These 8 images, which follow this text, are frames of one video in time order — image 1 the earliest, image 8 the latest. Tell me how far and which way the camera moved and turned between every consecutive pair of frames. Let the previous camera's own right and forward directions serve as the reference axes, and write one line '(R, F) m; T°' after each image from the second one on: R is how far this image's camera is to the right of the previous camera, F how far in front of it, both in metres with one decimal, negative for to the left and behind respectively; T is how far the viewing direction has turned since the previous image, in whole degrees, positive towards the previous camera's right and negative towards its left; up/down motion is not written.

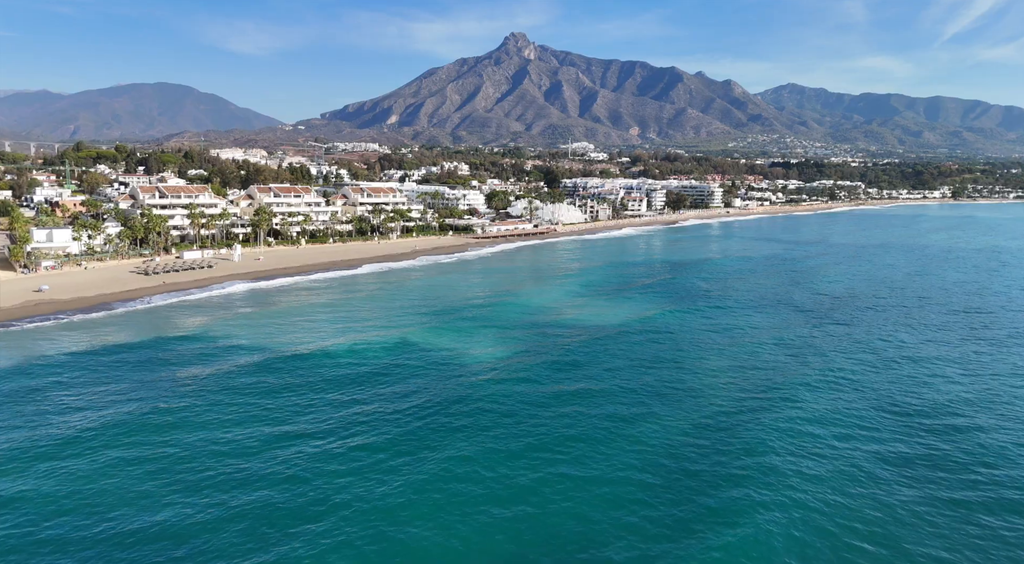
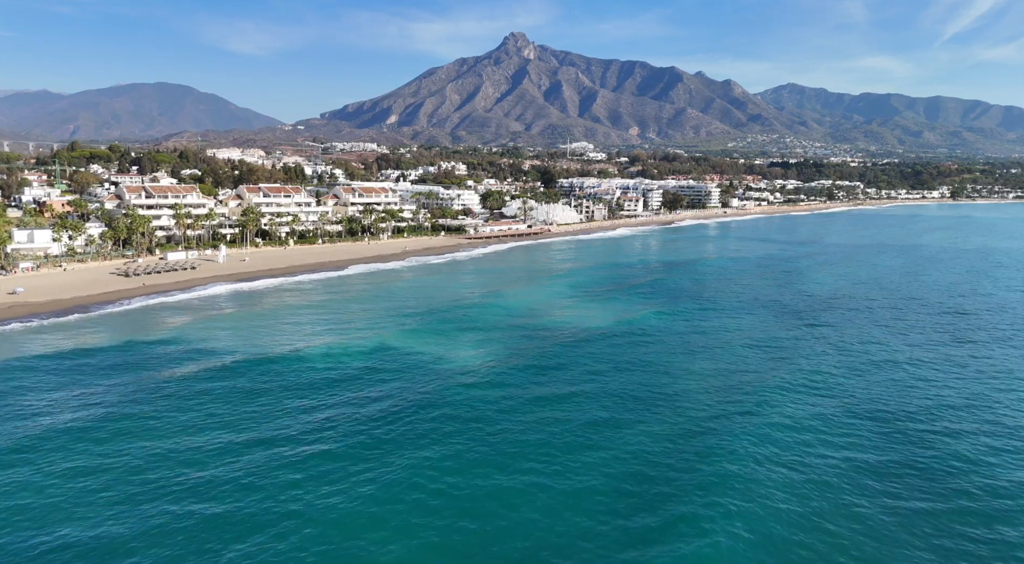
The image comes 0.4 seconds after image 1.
(+1.1, +1.0) m; 0°
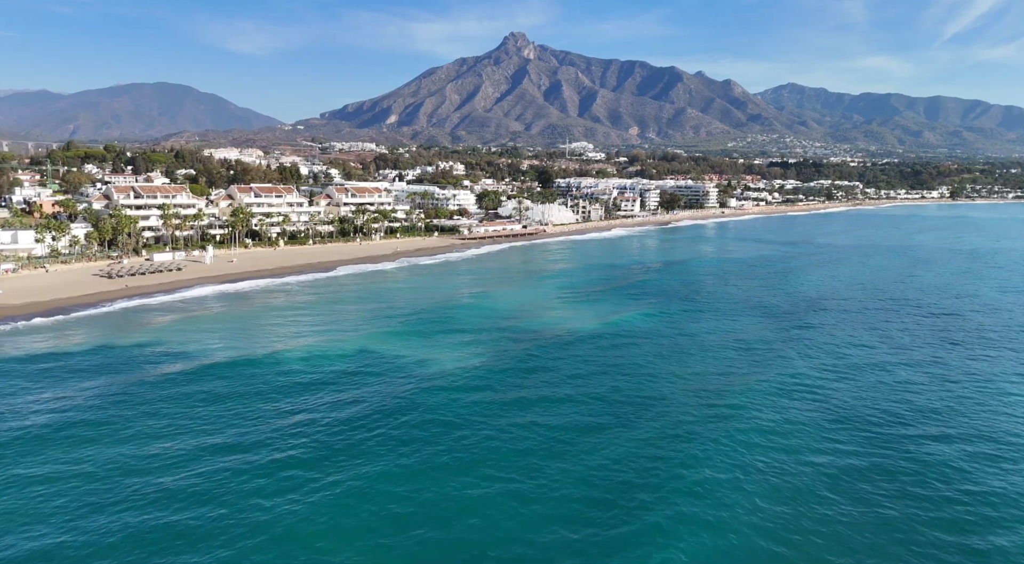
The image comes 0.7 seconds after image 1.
(+1.0, +0.8) m; 0°
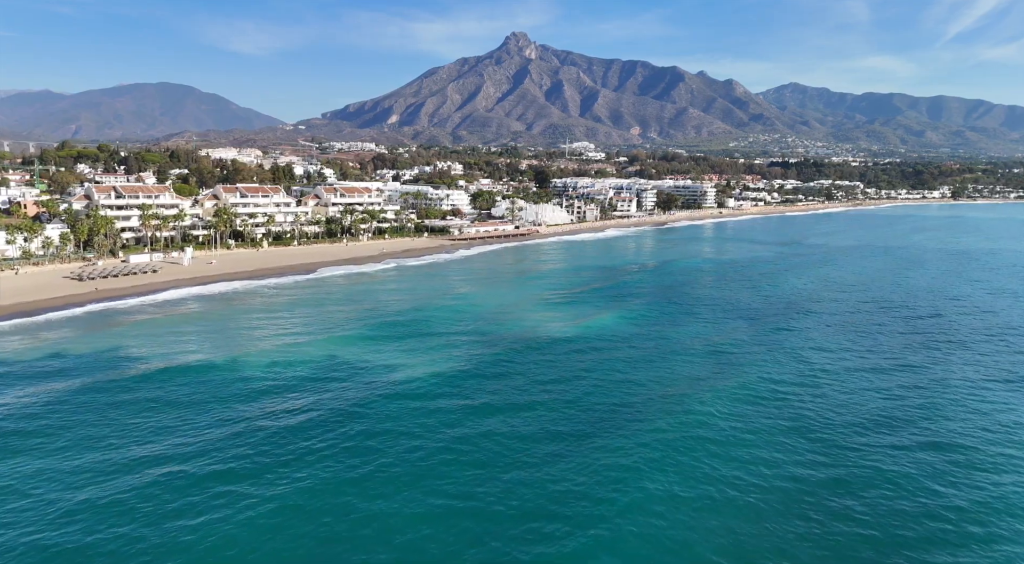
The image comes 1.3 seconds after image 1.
(+1.7, +1.6) m; 0°
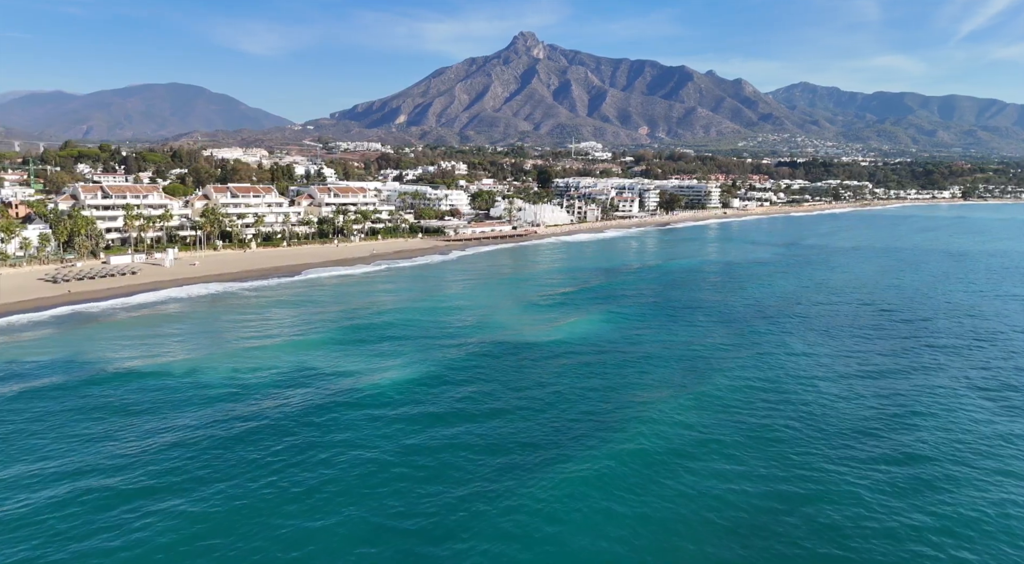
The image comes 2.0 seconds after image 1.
(+1.9, +1.7) m; -1°
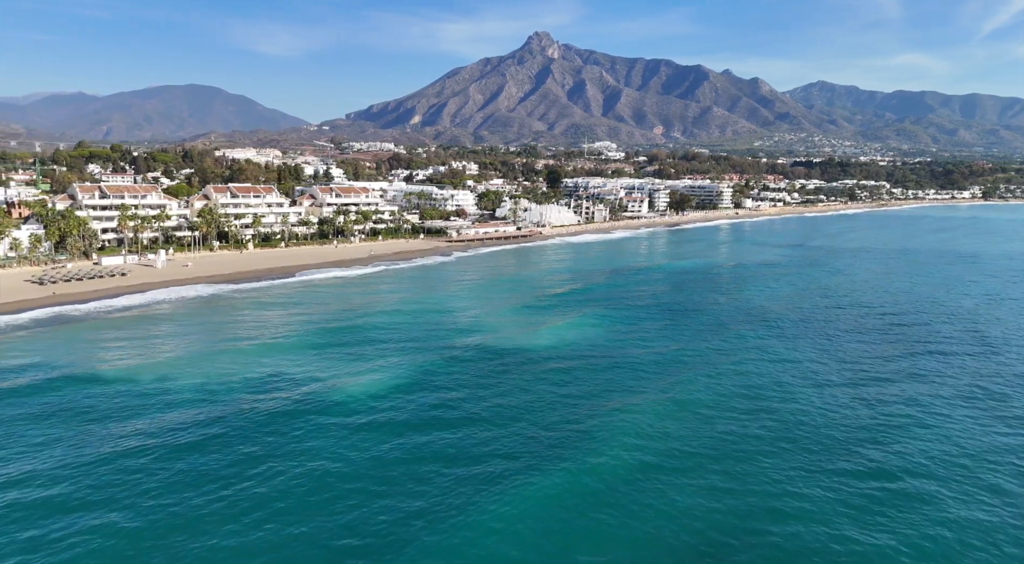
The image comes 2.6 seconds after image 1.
(+1.7, +1.5) m; -1°
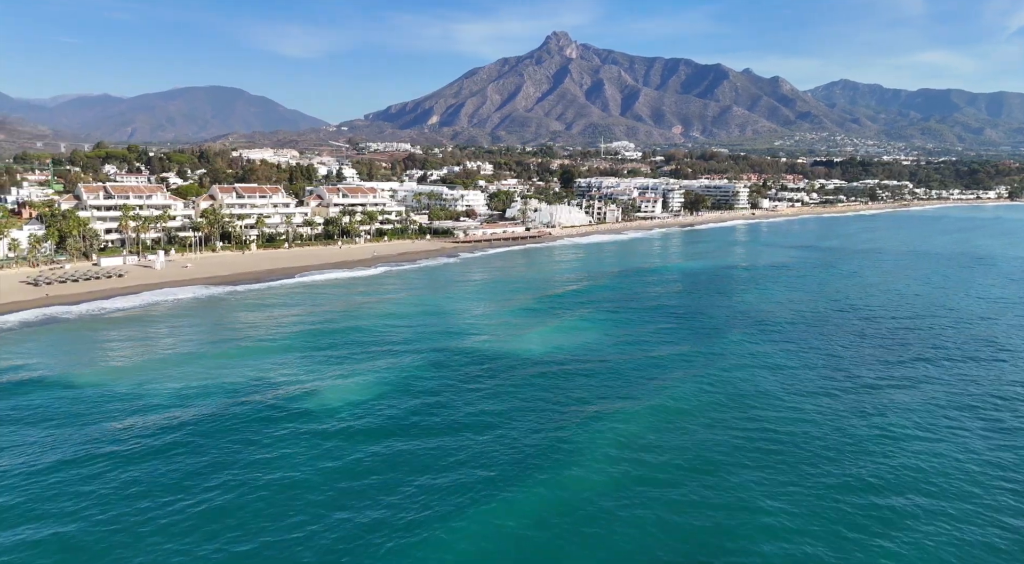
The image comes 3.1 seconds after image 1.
(+1.5, +1.4) m; -1°
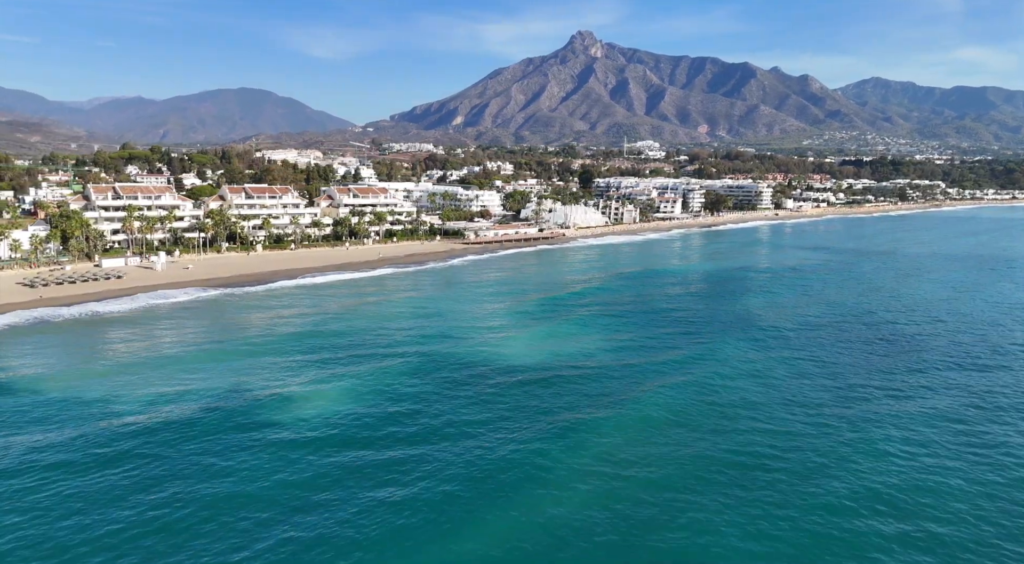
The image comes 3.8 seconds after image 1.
(+1.9, +1.7) m; -2°
